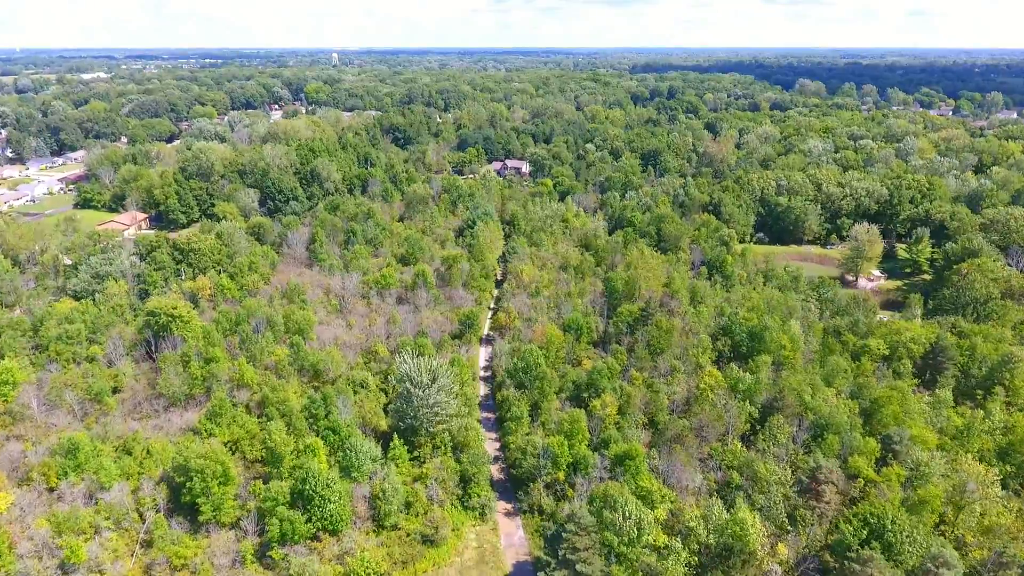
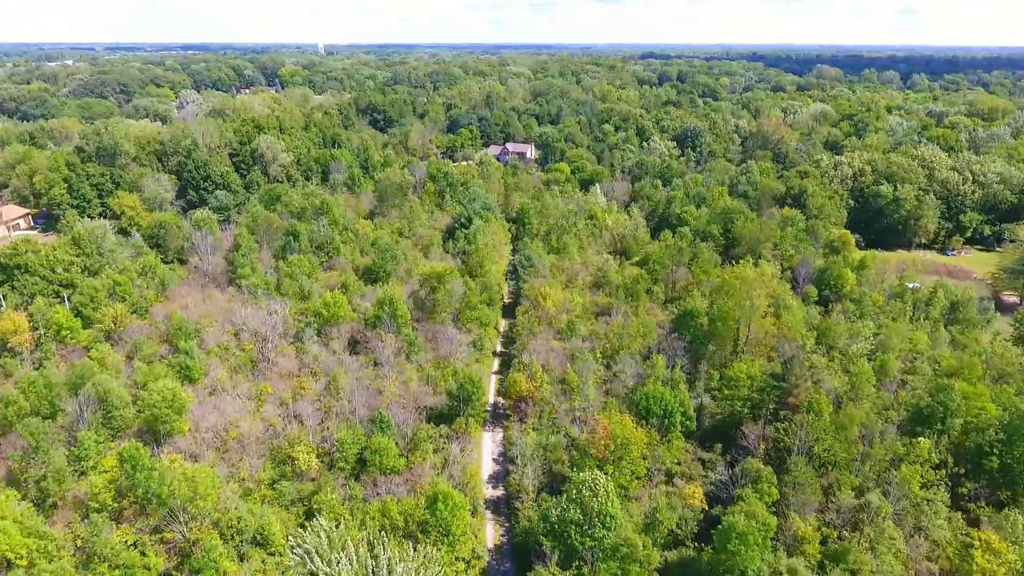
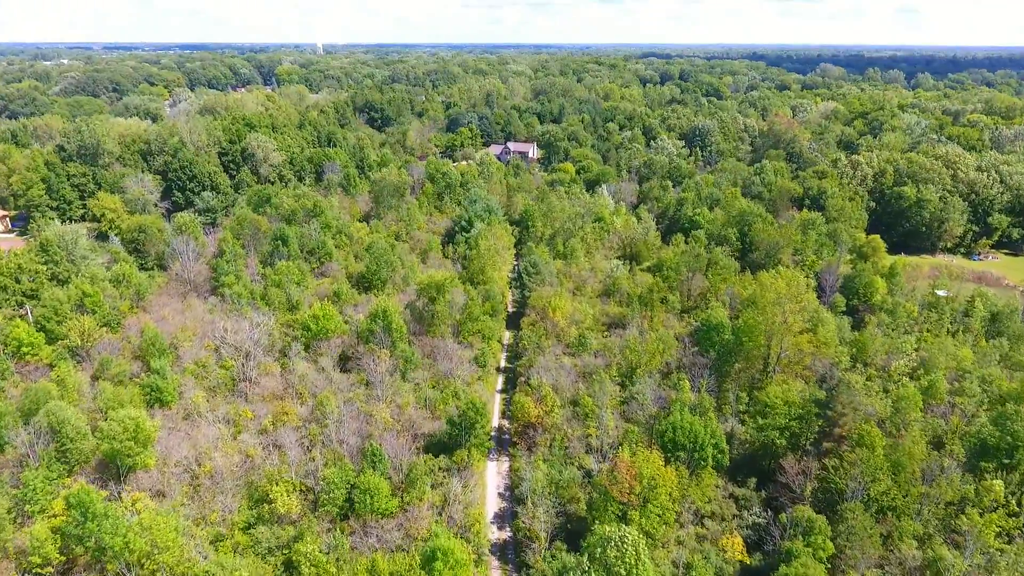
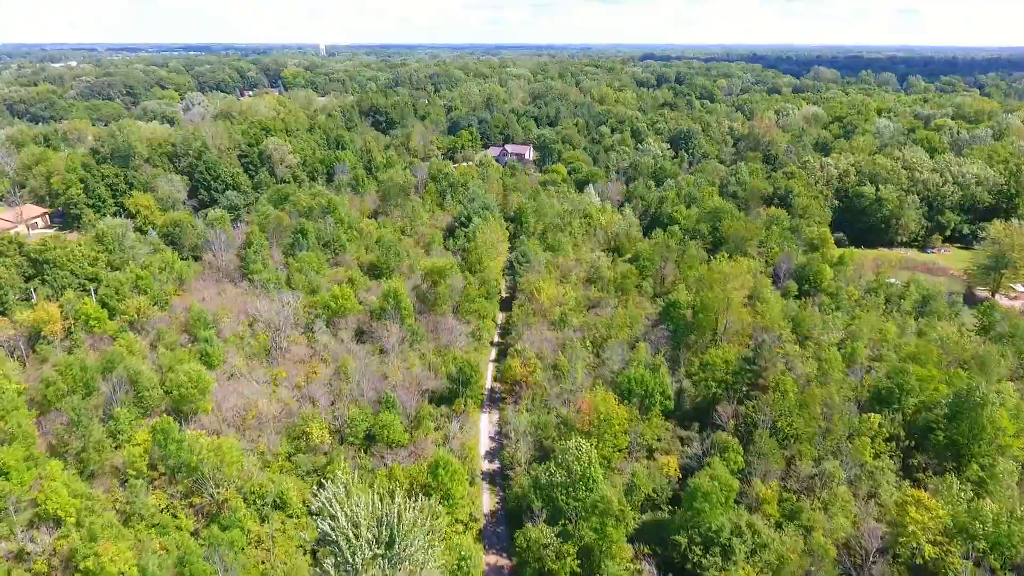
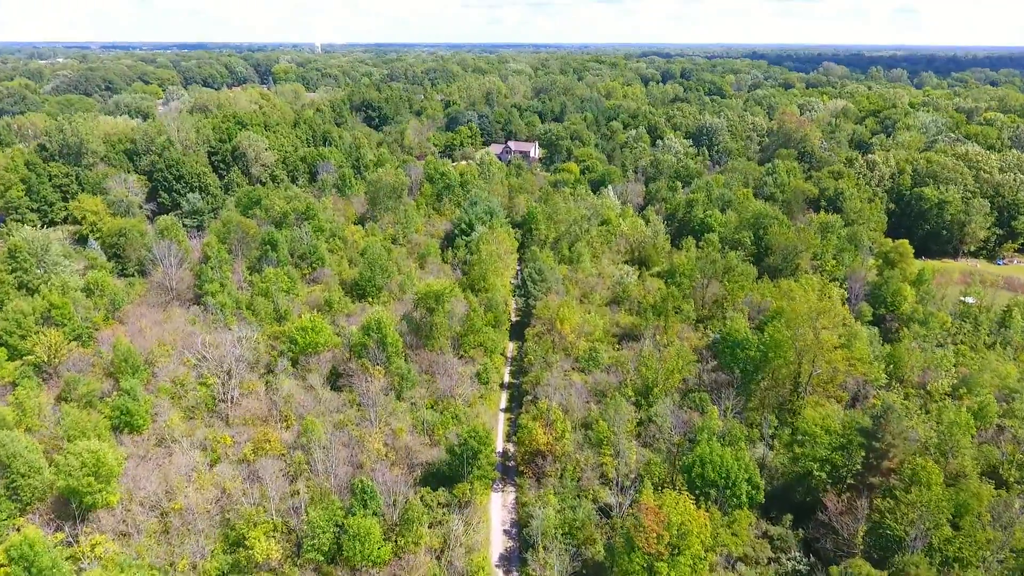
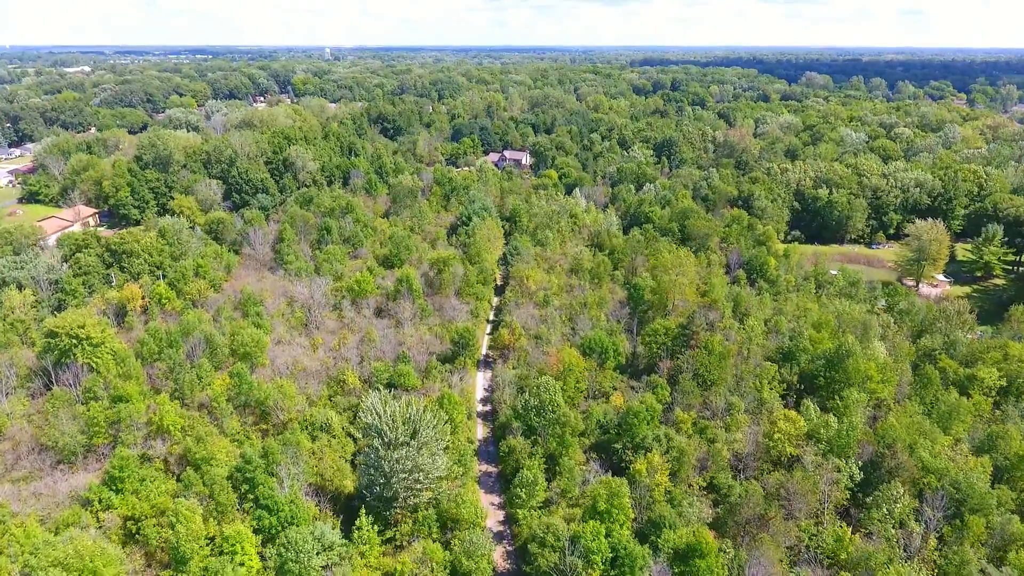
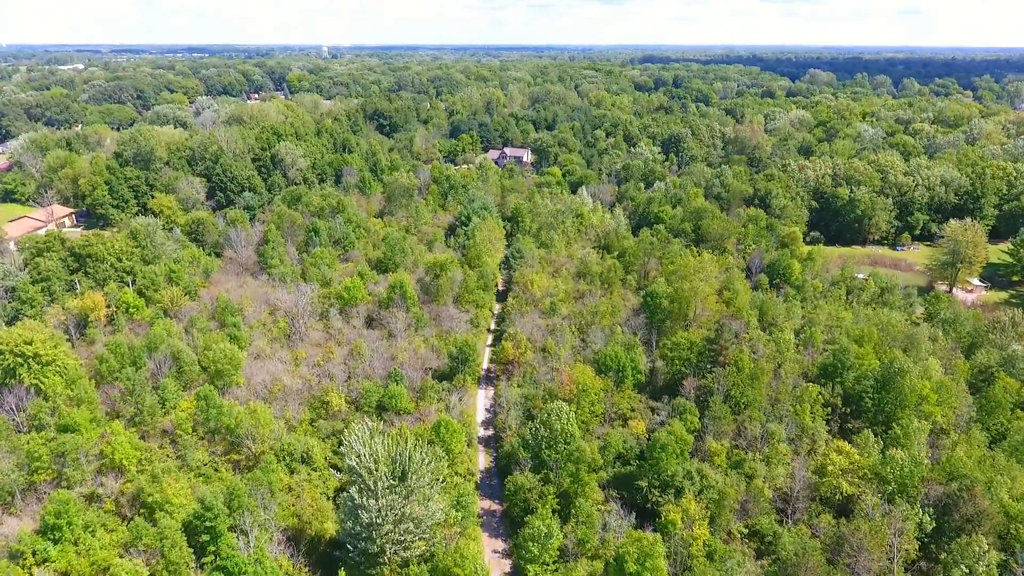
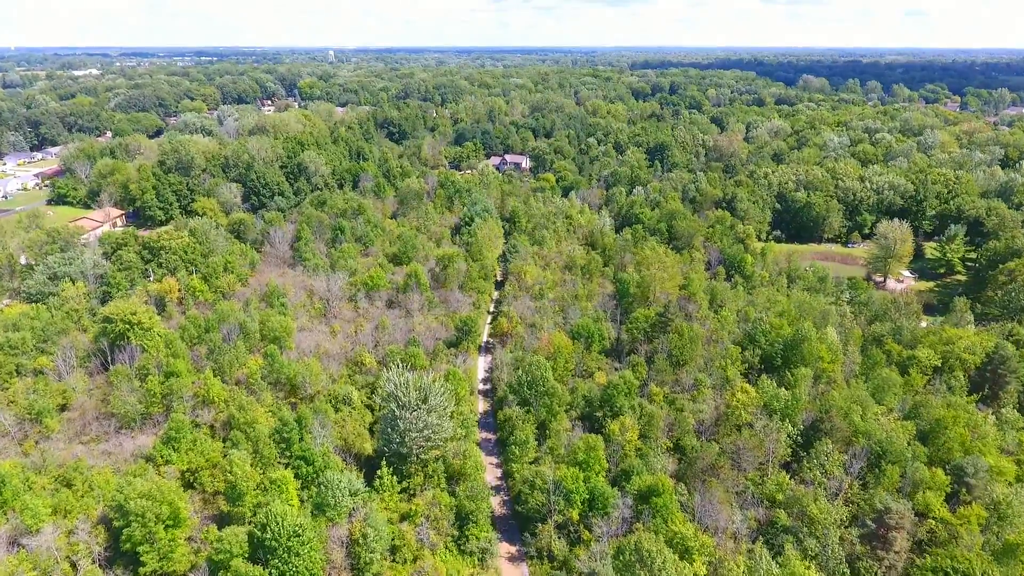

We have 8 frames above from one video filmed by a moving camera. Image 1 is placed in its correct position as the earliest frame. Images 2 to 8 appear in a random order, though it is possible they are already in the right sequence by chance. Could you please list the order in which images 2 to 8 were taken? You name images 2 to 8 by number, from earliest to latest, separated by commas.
8, 6, 7, 4, 2, 3, 5
